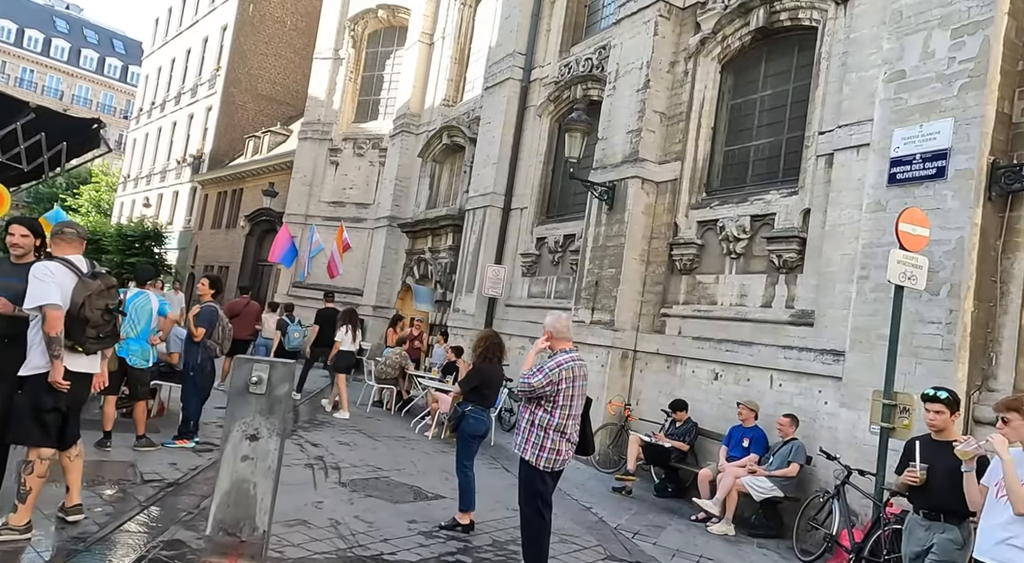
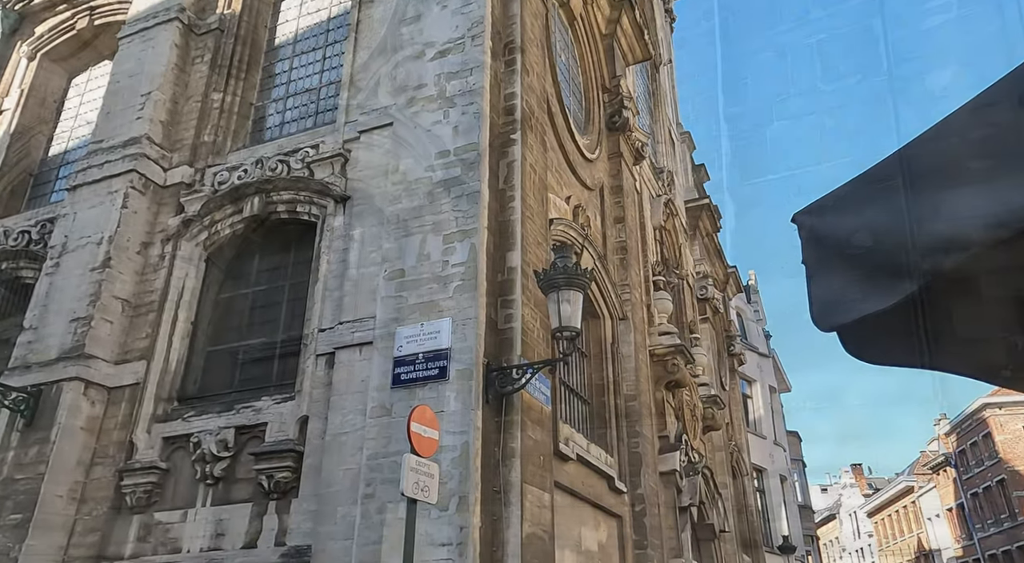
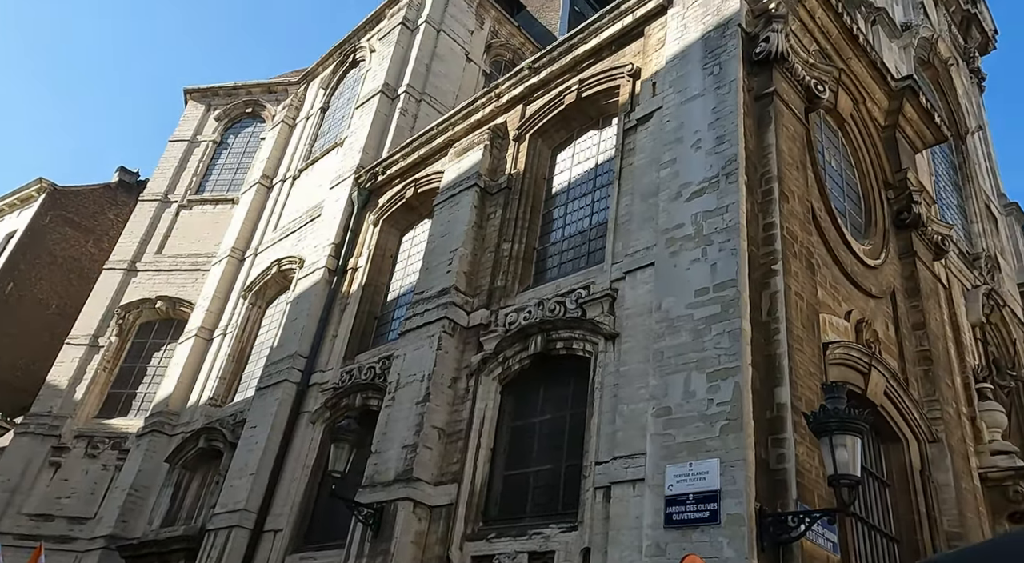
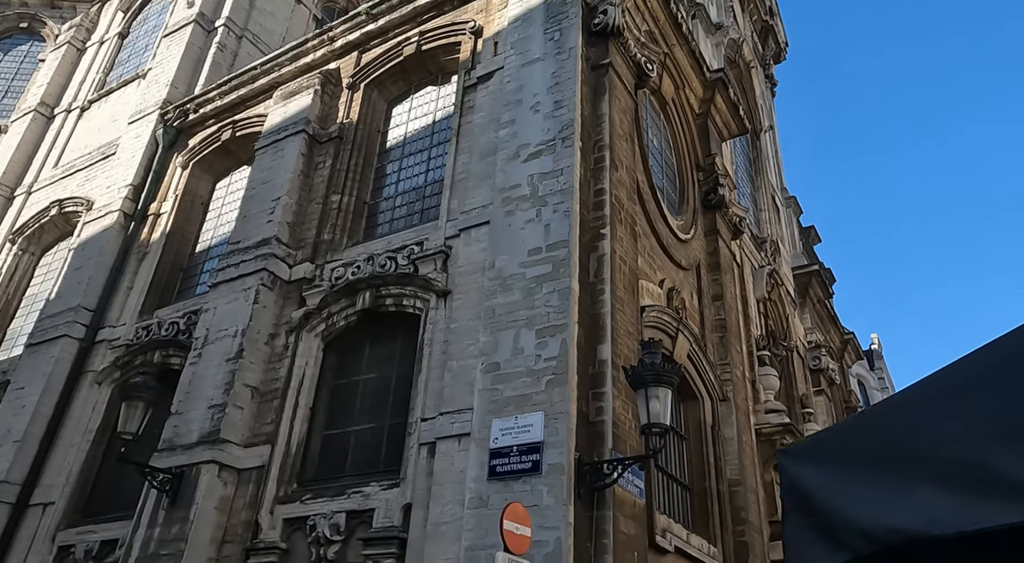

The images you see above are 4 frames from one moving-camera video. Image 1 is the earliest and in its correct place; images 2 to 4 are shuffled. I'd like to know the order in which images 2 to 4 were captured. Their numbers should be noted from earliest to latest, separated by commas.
3, 4, 2
